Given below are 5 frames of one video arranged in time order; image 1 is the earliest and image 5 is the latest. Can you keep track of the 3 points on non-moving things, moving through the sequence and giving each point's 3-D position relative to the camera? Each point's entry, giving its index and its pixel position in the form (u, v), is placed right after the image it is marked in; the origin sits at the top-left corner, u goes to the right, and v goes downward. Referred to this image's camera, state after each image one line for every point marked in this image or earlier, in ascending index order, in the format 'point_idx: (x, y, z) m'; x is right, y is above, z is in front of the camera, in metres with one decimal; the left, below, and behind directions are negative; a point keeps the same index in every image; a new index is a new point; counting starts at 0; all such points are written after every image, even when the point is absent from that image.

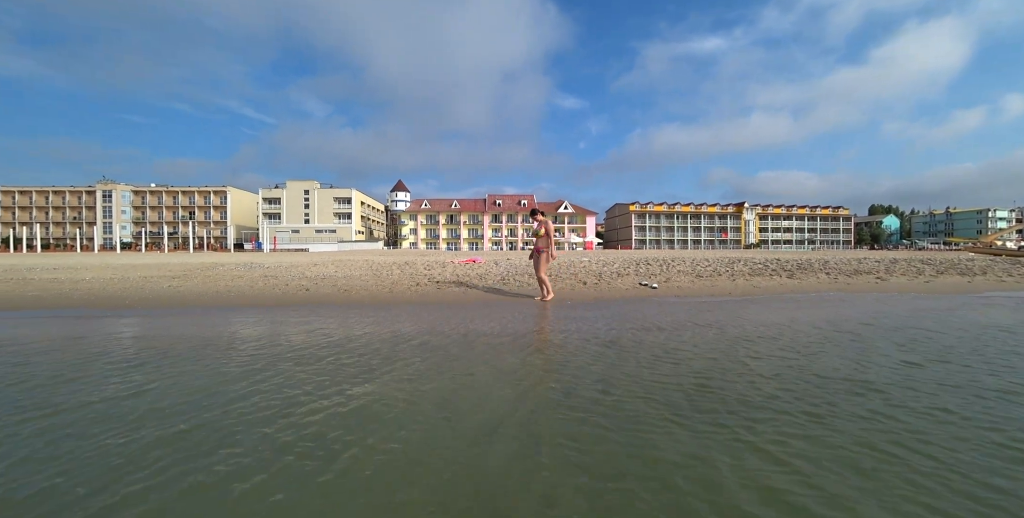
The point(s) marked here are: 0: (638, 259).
0: (+4.9, 0.0, +16.1) m
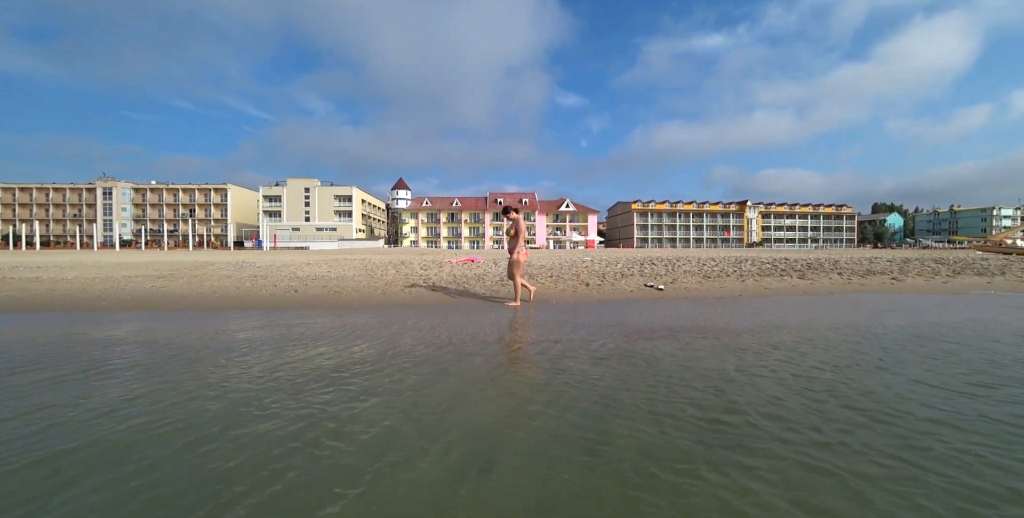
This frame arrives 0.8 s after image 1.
0: (+4.9, 0.0, +15.6) m
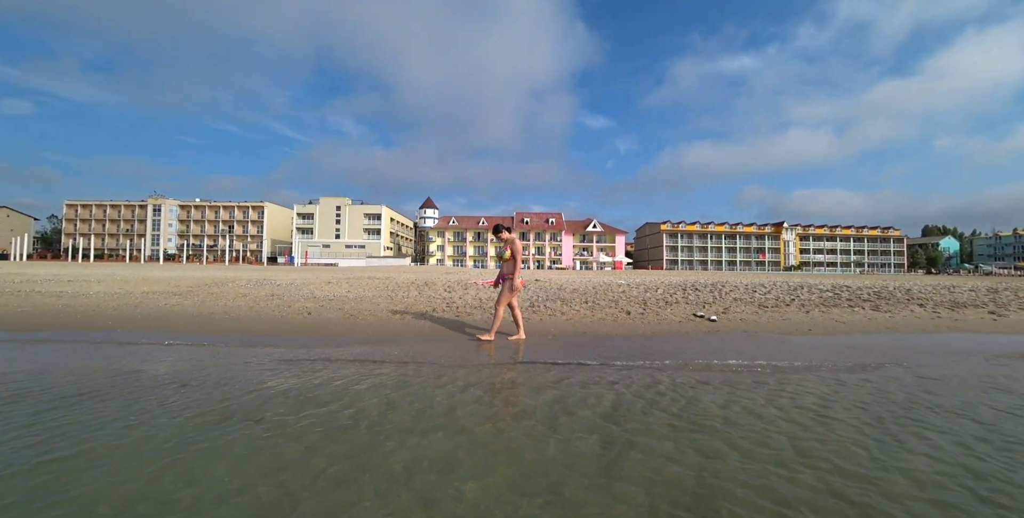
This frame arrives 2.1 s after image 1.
0: (+6.0, -0.8, +14.5) m
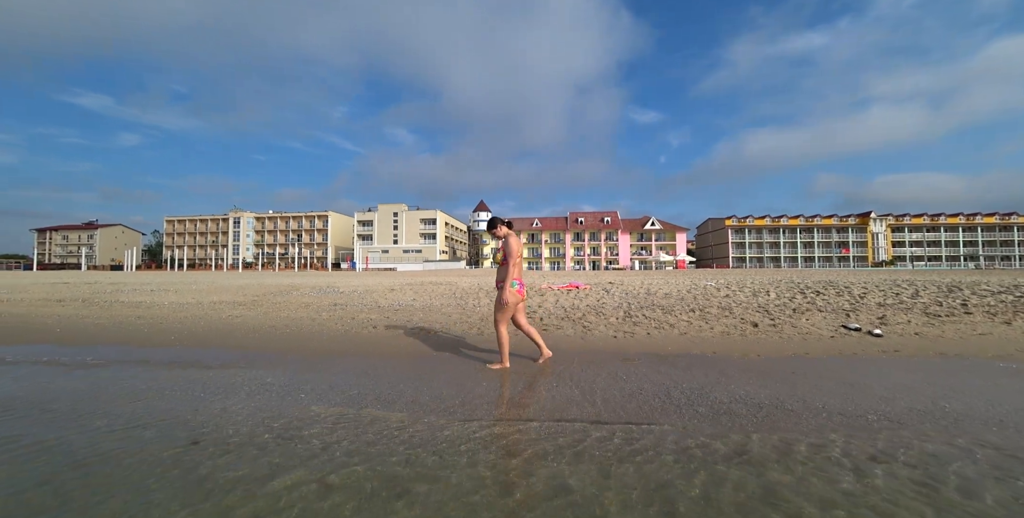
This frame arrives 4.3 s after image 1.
0: (+8.2, -0.8, +12.3) m
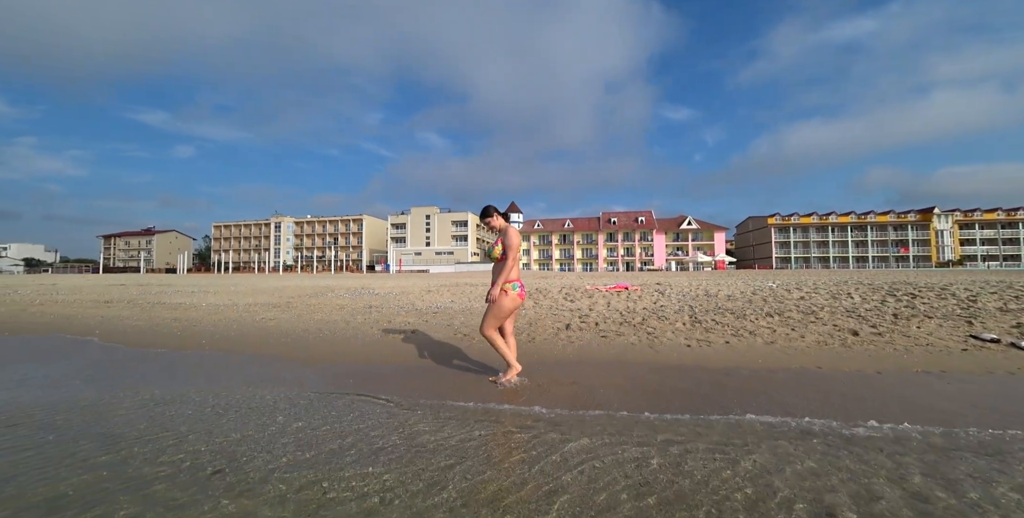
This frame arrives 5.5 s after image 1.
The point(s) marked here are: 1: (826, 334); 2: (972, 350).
0: (+9.4, -0.7, +10.9) m
1: (+4.3, -1.0, +5.8) m
2: (+5.4, -1.1, +4.8) m
